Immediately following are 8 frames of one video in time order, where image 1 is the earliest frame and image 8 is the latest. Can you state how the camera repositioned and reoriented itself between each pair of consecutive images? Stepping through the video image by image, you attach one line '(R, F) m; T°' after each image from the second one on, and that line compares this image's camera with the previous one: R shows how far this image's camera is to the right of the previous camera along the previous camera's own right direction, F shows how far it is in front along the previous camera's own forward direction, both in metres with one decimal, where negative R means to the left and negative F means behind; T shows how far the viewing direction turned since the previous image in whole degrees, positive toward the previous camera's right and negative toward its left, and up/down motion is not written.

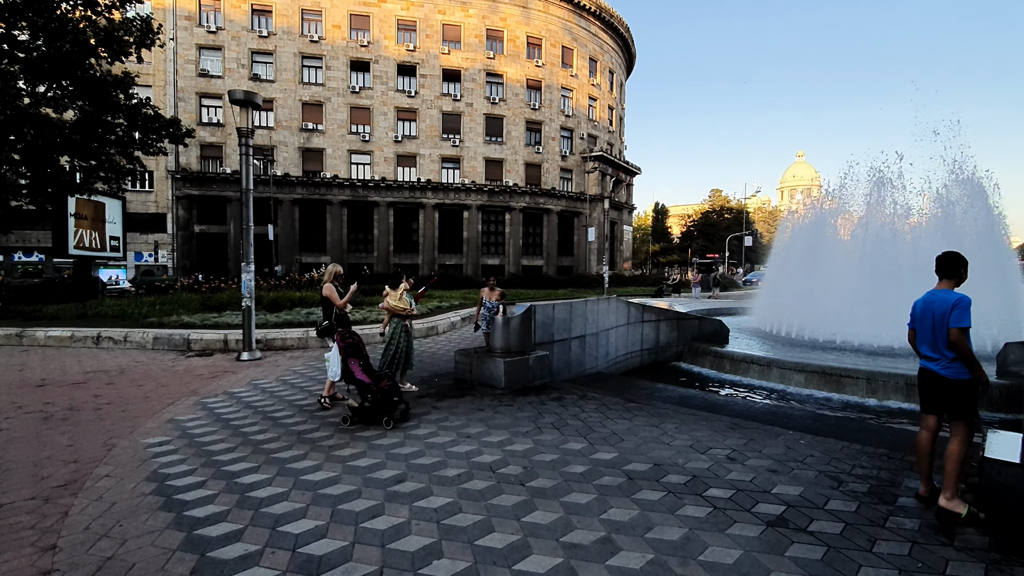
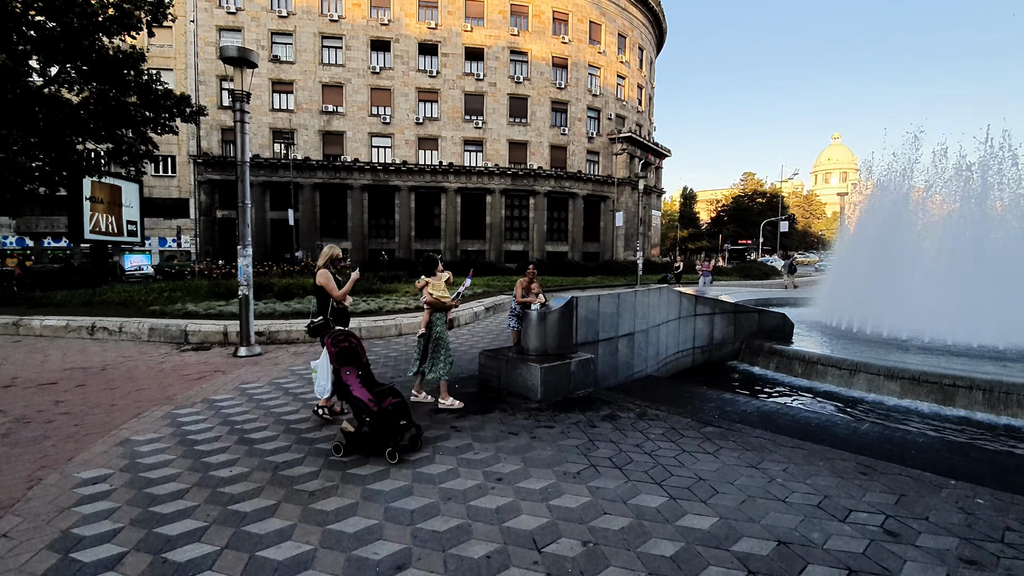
(-0.2, +1.4) m; -3°
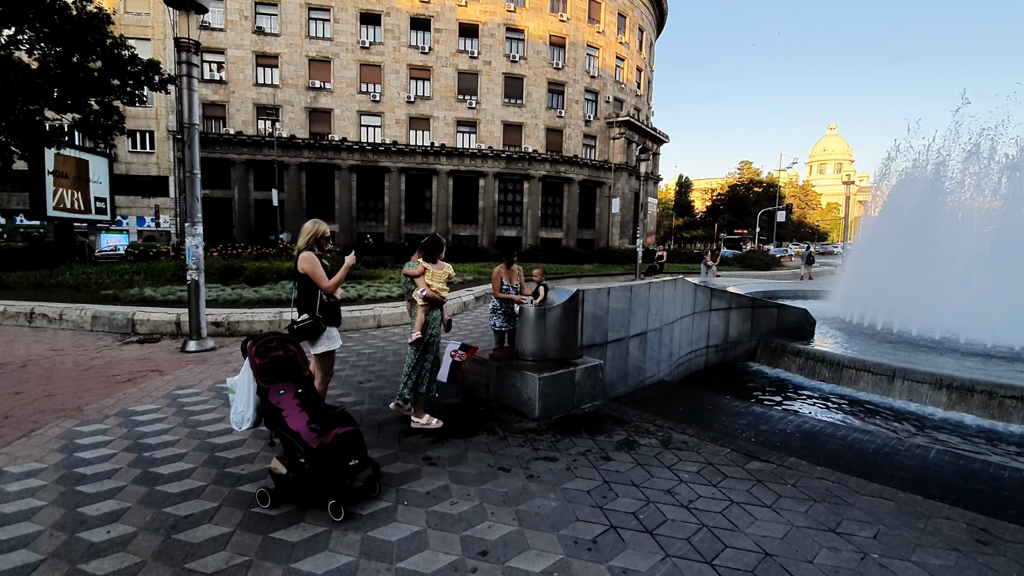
(0.0, +1.1) m; +1°
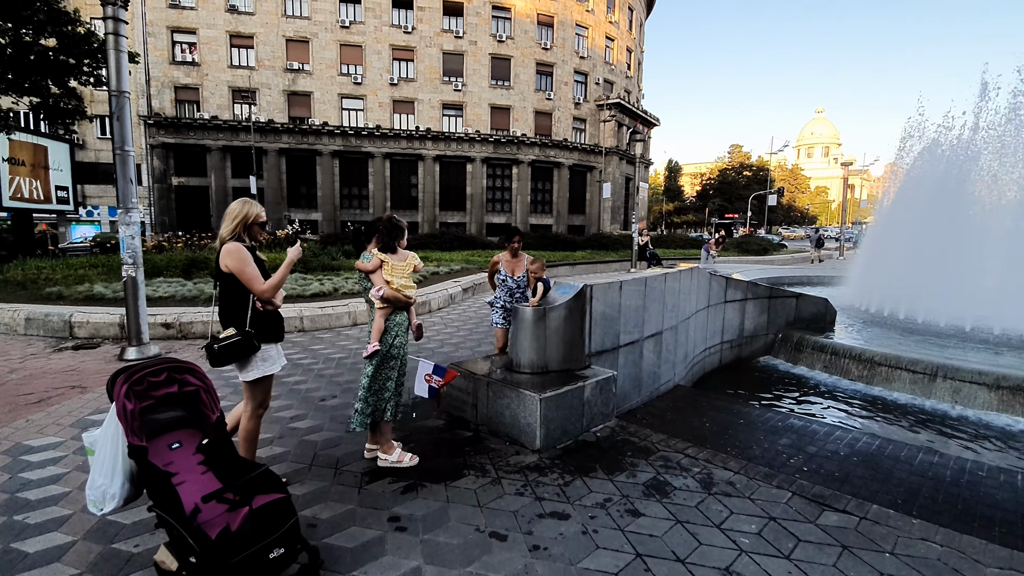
(0.0, +1.0) m; +1°
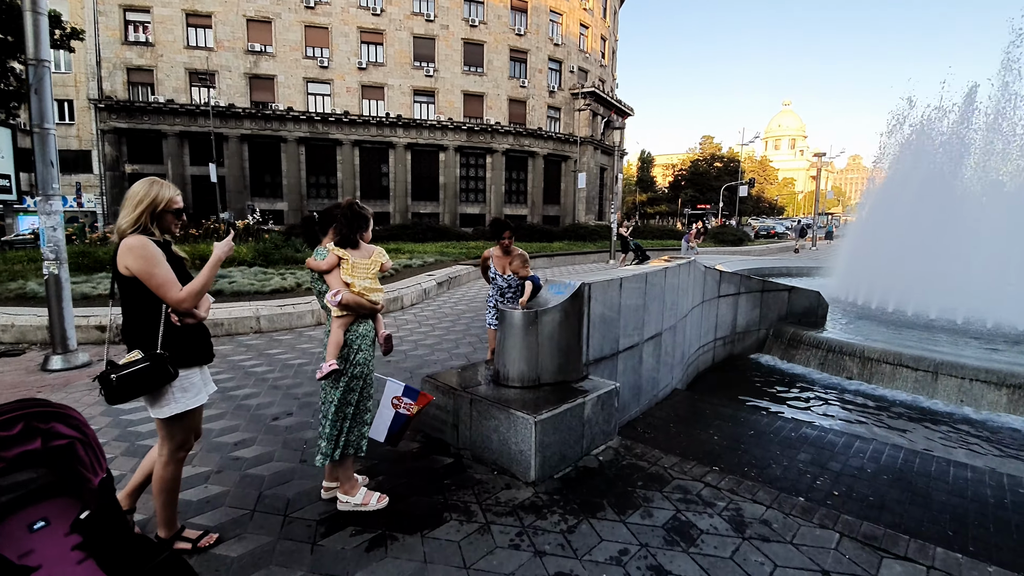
(-0.1, +0.6) m; +3°
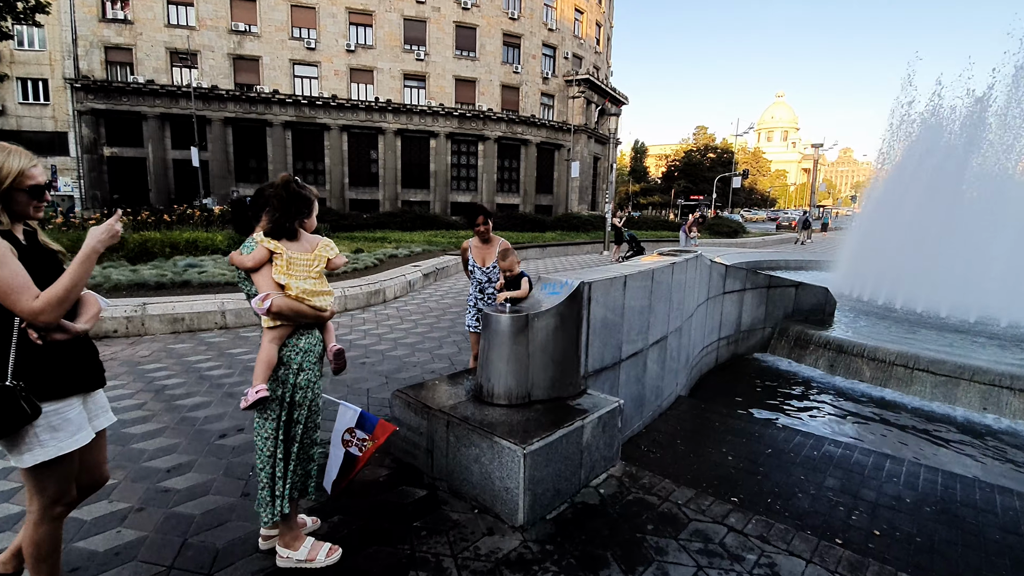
(0.0, +0.6) m; +1°
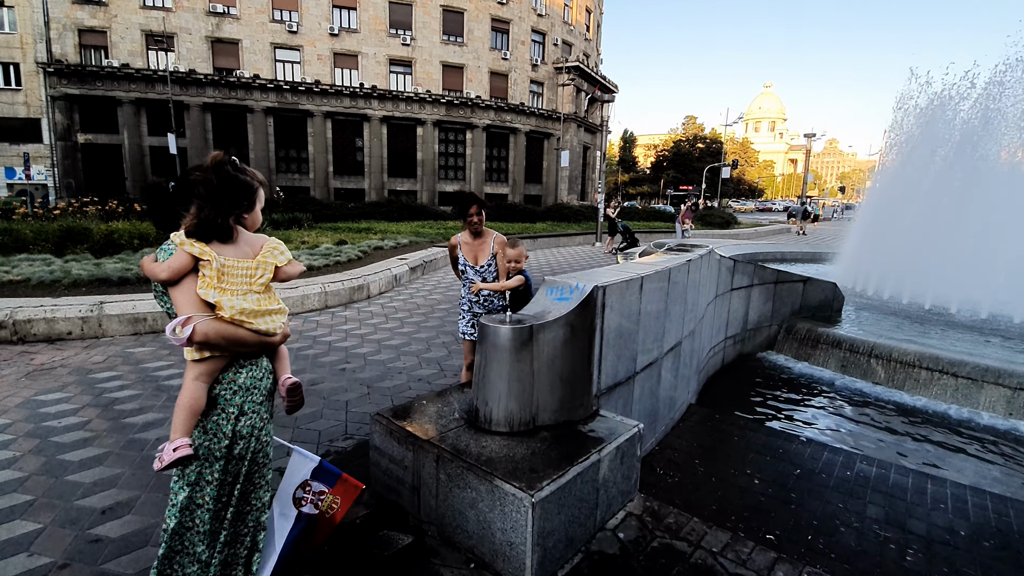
(-0.1, +0.5) m; +1°
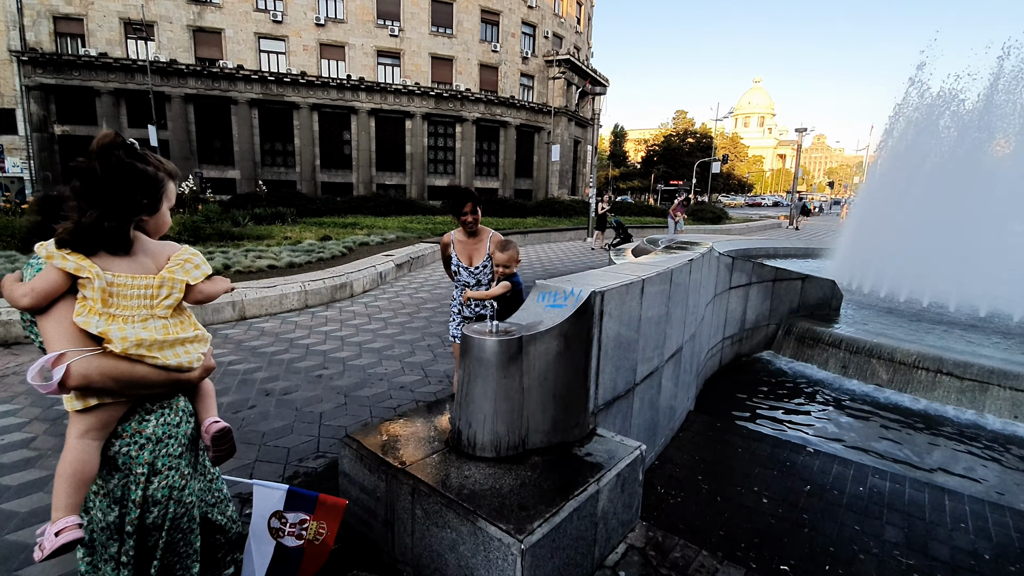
(0.0, +0.3) m; +1°
